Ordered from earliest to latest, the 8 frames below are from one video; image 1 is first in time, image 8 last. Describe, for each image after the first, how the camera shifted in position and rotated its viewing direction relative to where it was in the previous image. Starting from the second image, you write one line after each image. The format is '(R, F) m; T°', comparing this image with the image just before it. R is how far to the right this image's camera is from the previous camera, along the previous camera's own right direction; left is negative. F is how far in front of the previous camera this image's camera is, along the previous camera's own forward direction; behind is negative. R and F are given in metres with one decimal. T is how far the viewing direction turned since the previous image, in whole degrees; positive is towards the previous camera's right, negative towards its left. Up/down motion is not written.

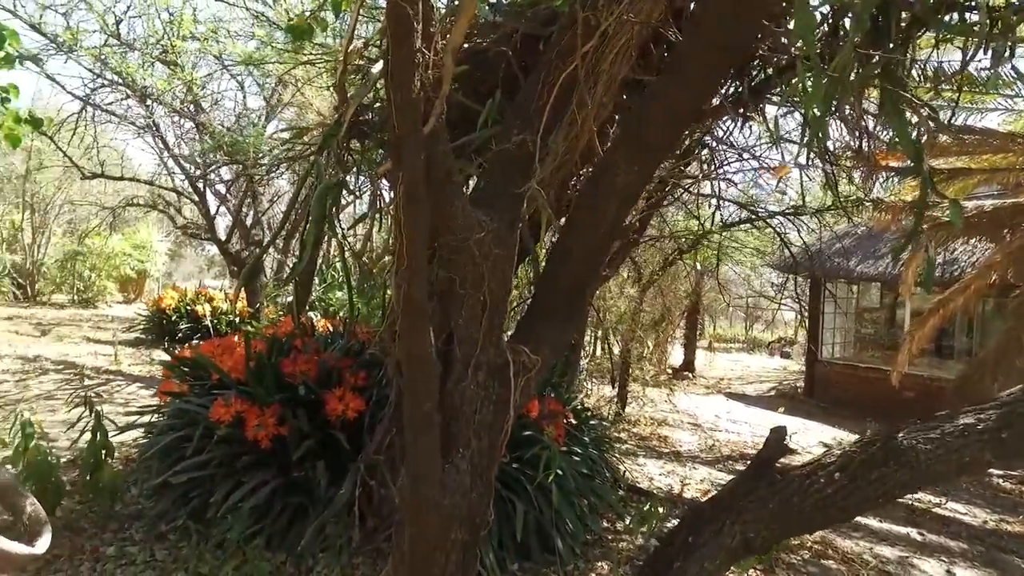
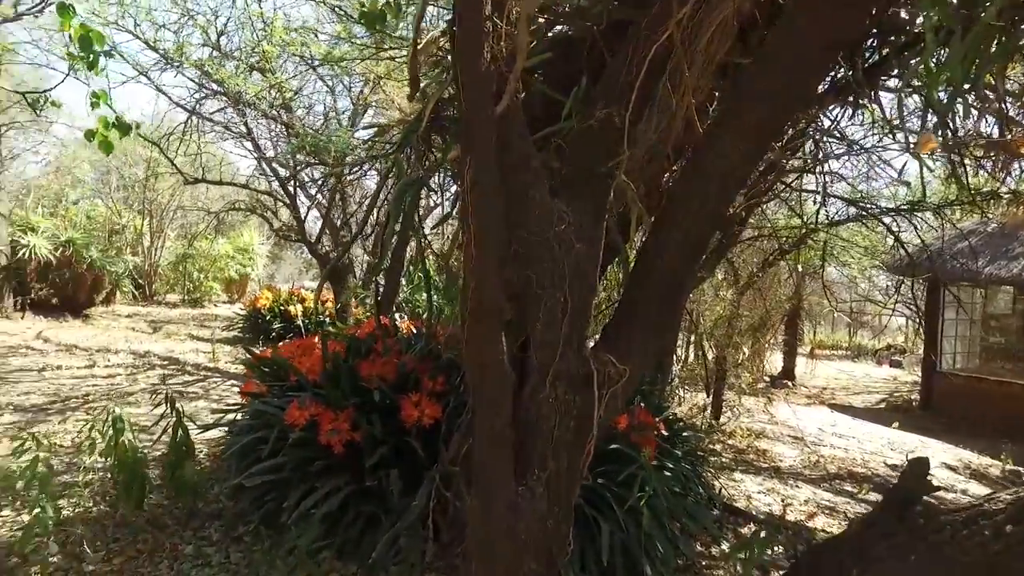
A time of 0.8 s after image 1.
(0.0, +0.2) m; -8°
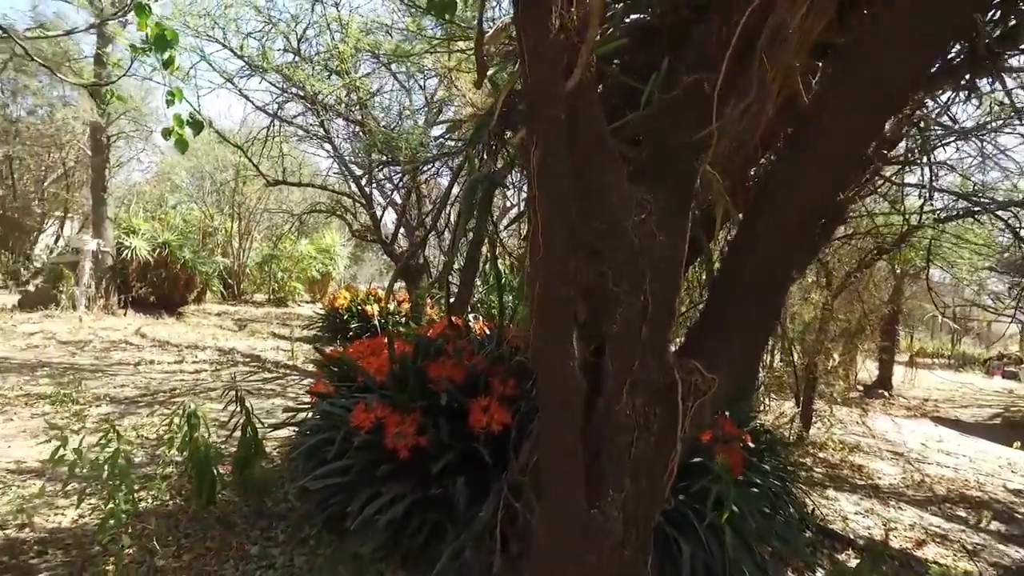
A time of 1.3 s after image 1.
(0.0, +0.2) m; -6°
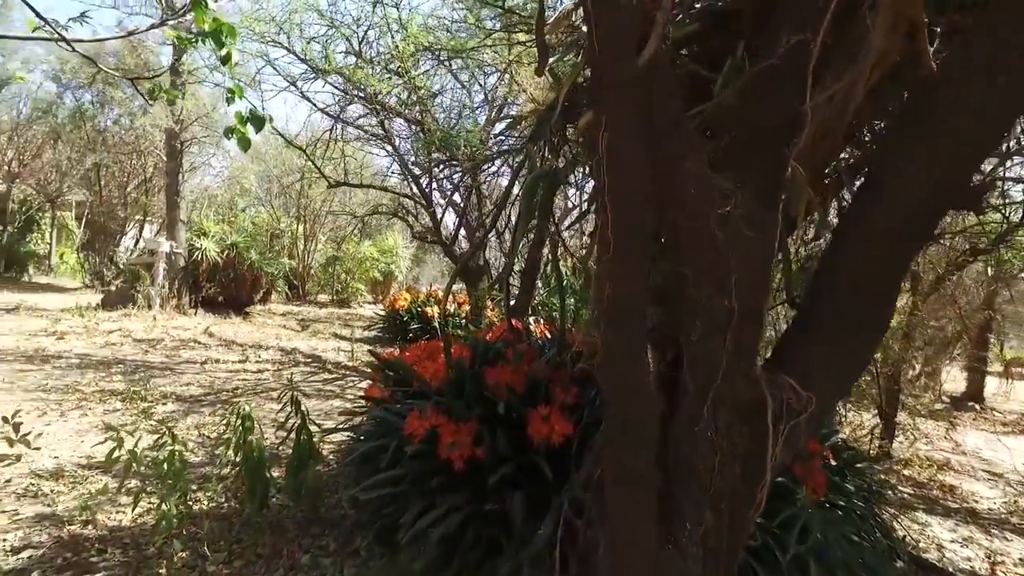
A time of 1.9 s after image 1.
(0.0, +0.2) m; -5°
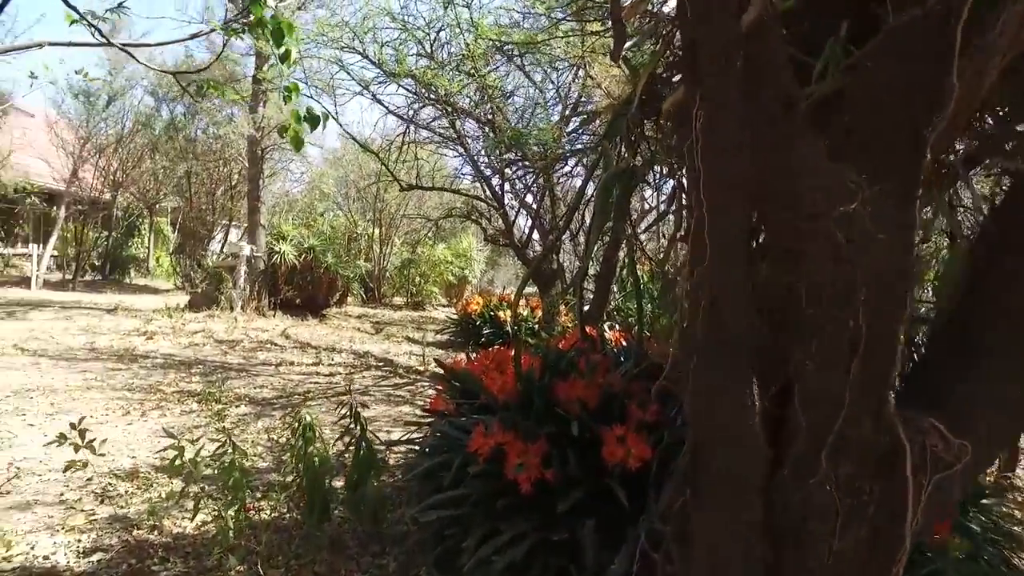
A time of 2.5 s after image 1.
(0.0, +0.2) m; -6°
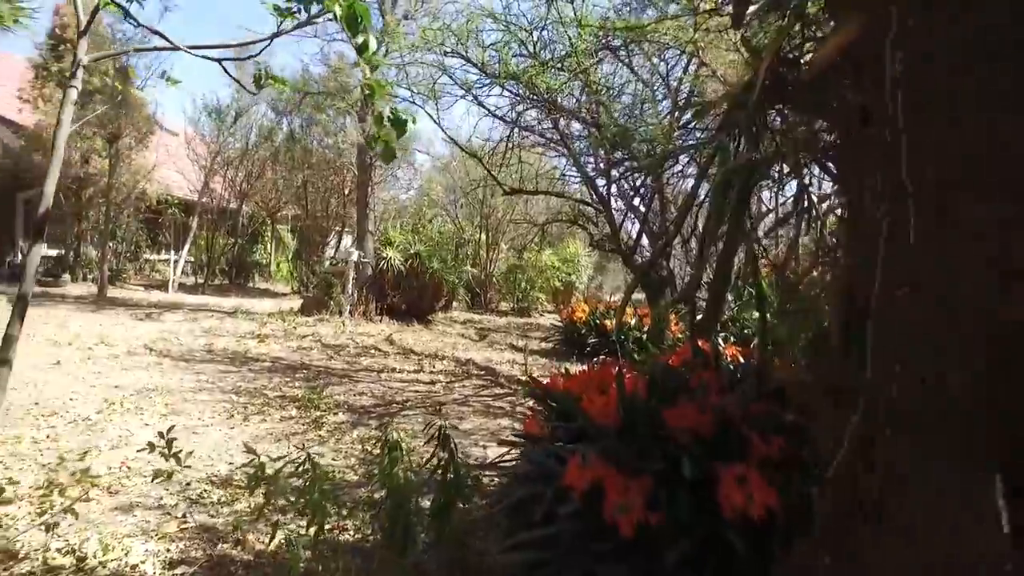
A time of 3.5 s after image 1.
(0.0, +0.3) m; -9°
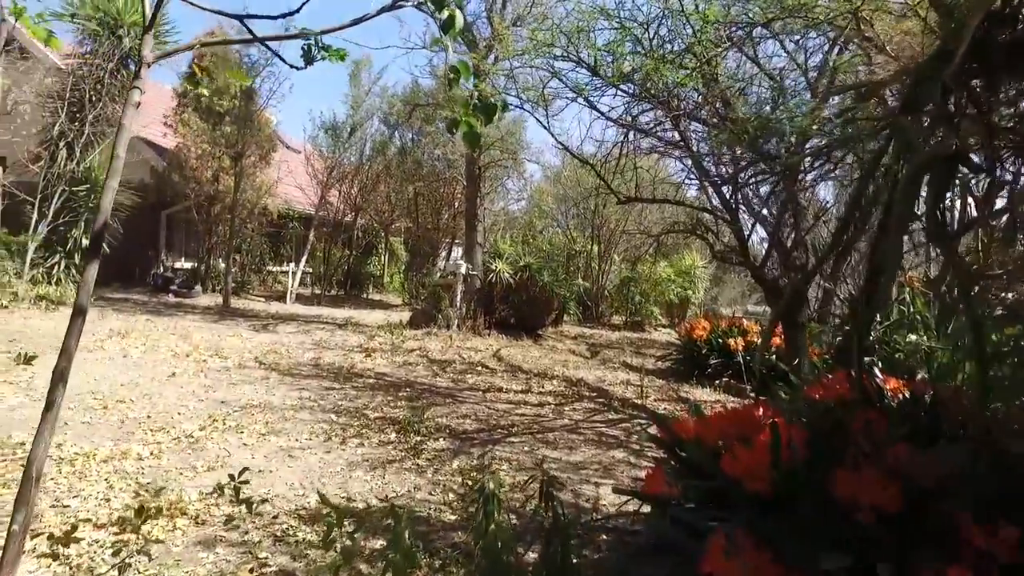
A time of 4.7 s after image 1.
(0.0, +0.5) m; -9°
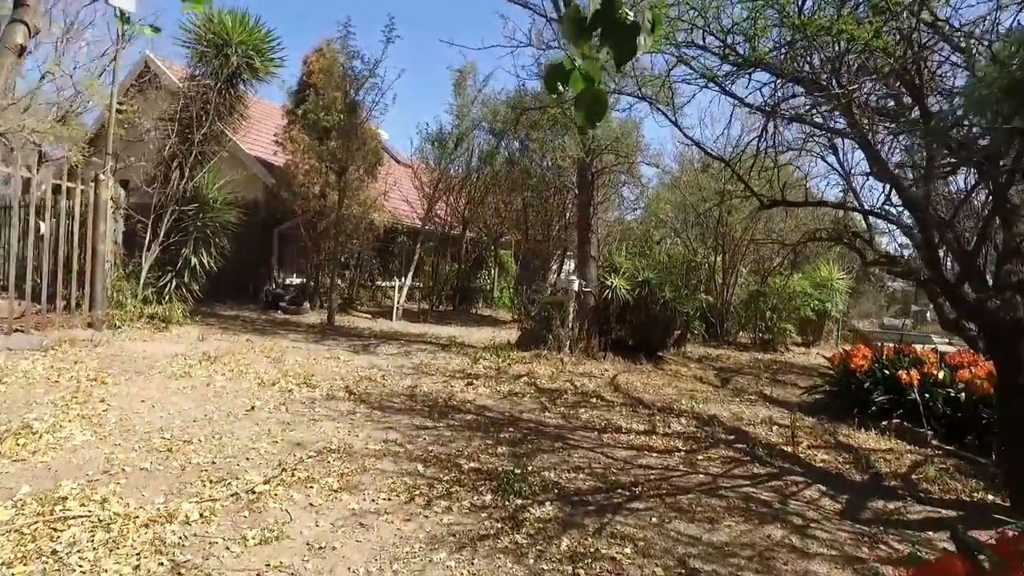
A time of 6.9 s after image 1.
(-0.1, +0.9) m; -10°
